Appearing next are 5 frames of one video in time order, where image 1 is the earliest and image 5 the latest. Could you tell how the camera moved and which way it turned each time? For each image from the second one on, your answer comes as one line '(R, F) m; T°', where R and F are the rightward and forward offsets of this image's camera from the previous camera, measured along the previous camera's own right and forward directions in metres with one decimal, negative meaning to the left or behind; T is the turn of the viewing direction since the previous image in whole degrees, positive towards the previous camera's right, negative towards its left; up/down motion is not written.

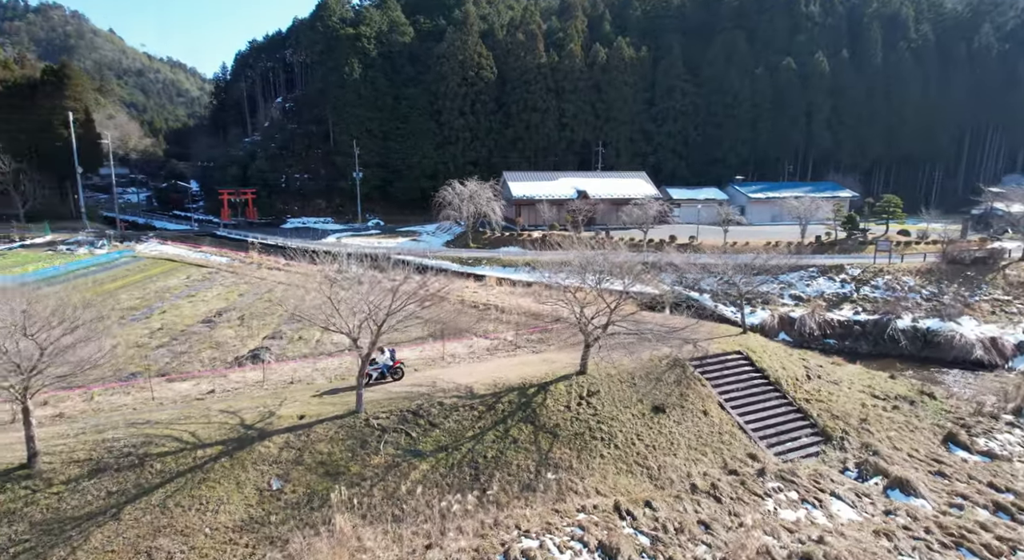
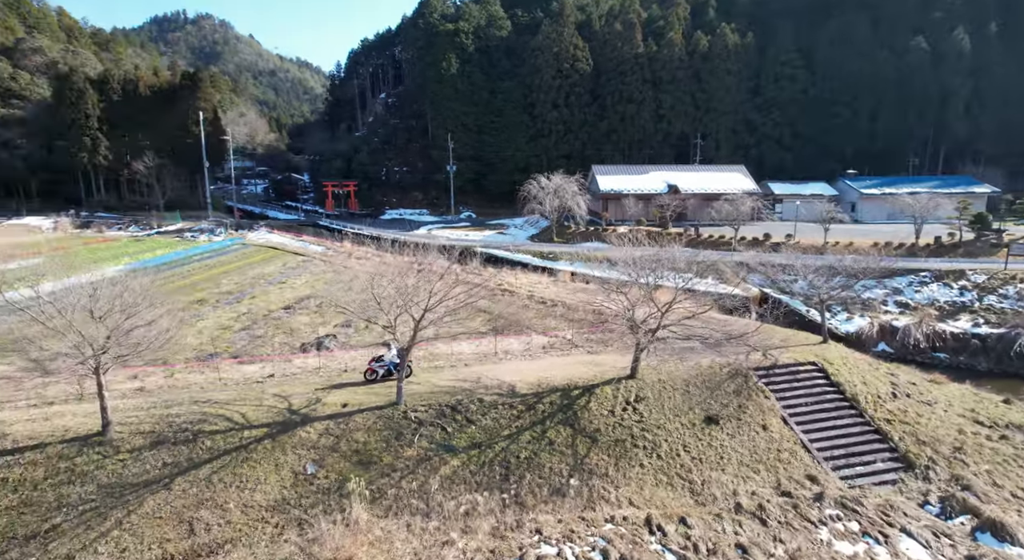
(+0.9, +0.2) m; -10°
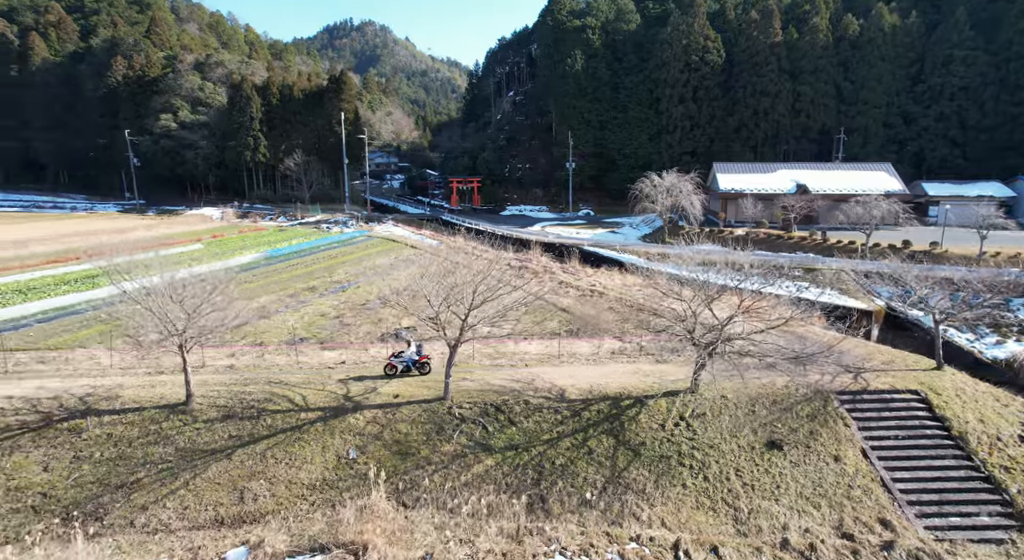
(+1.3, +0.2) m; -13°
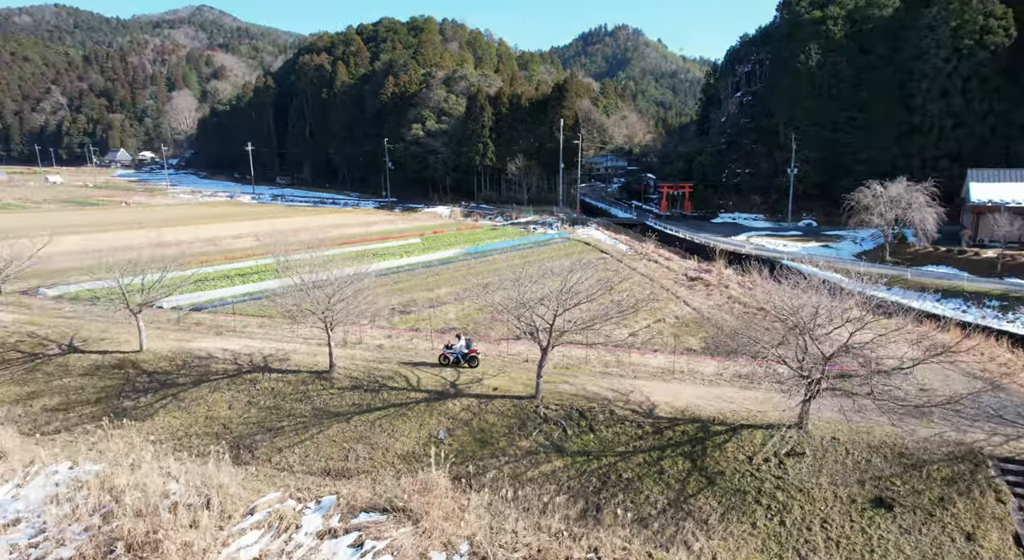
(+2.1, +0.1) m; -22°
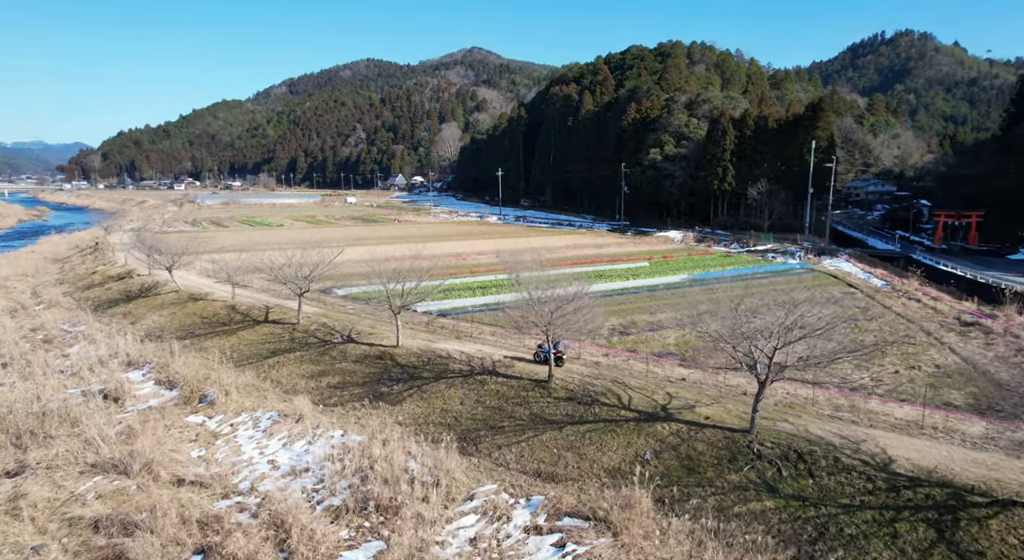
(+0.3, -0.3) m; -21°
